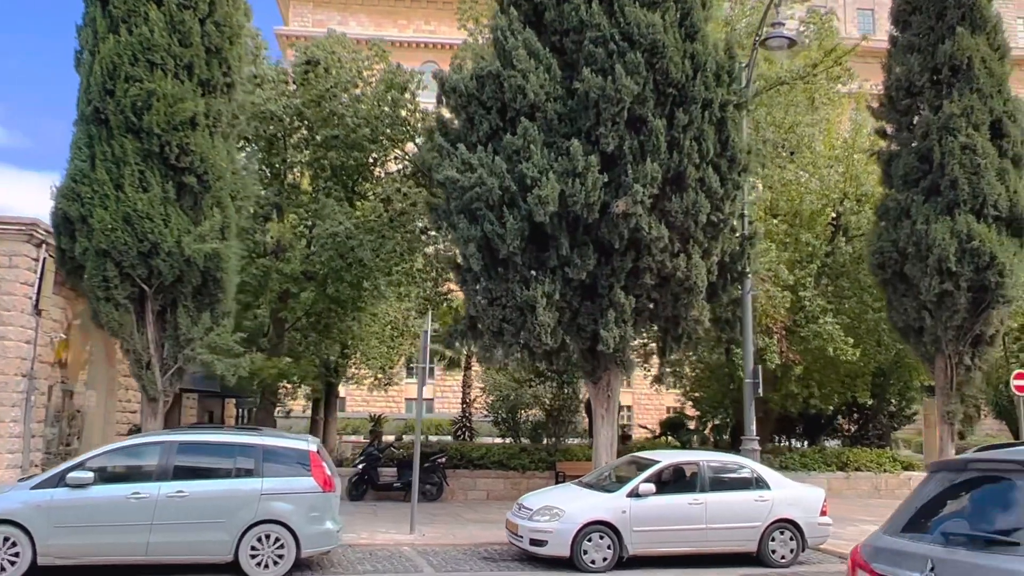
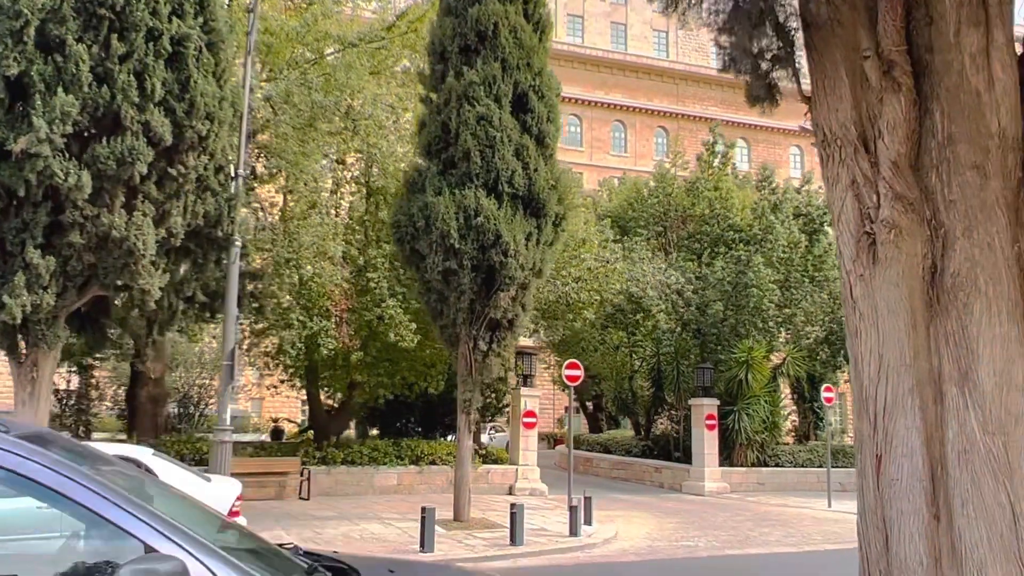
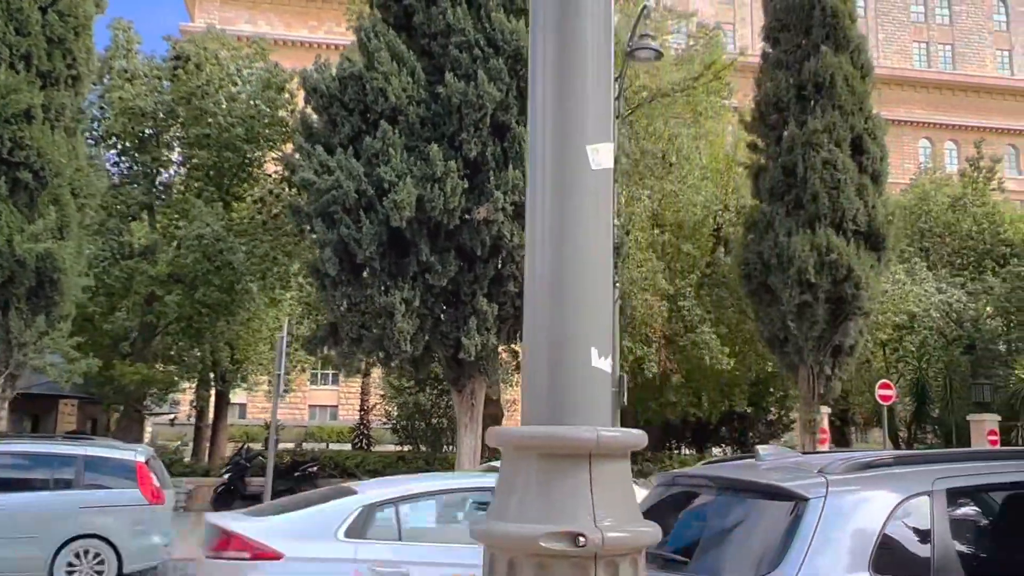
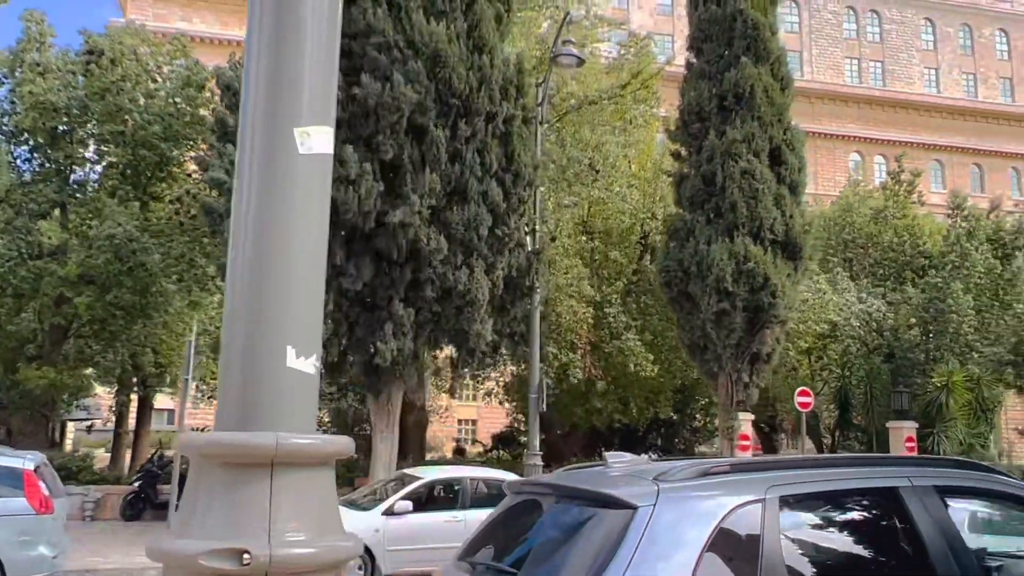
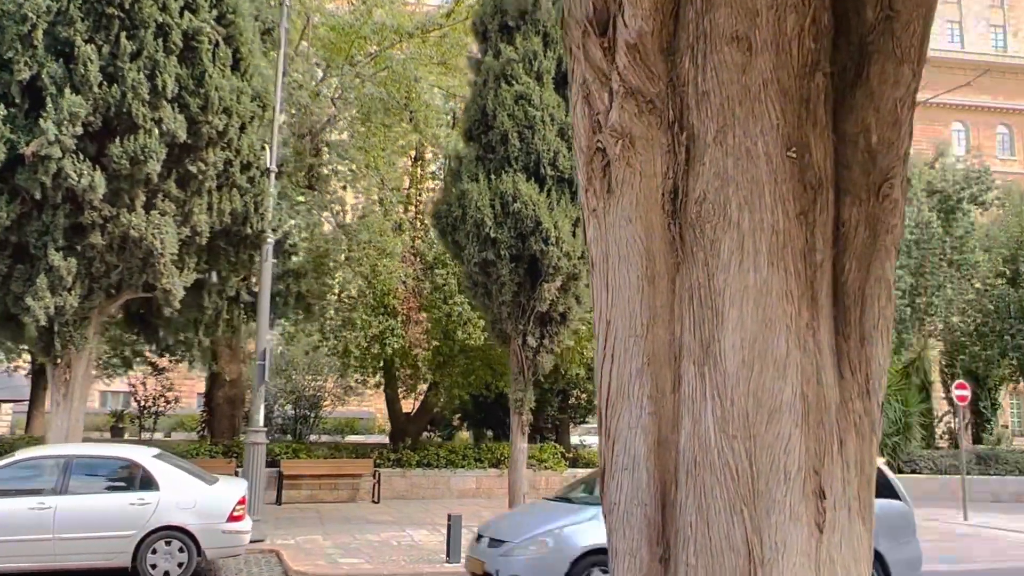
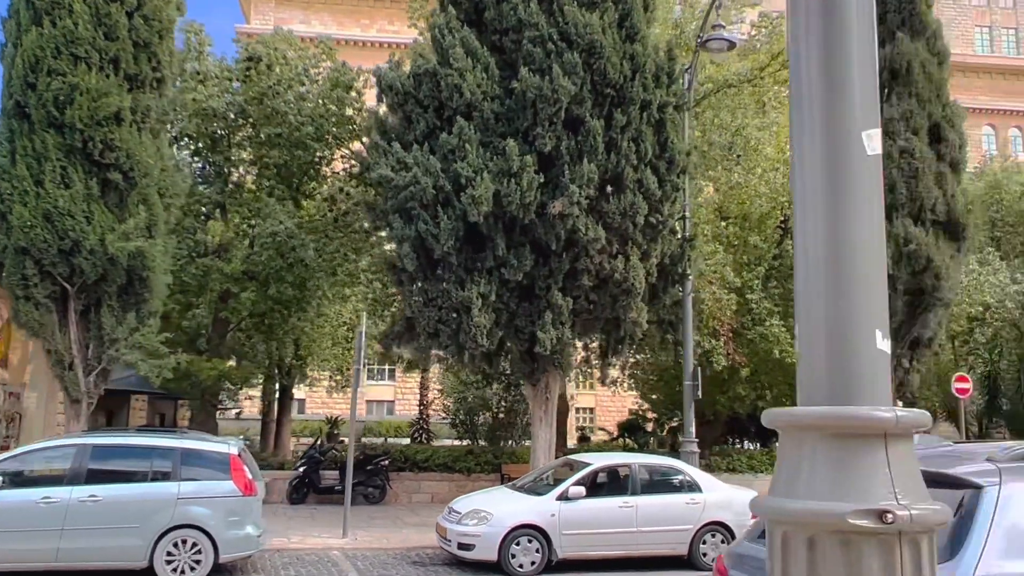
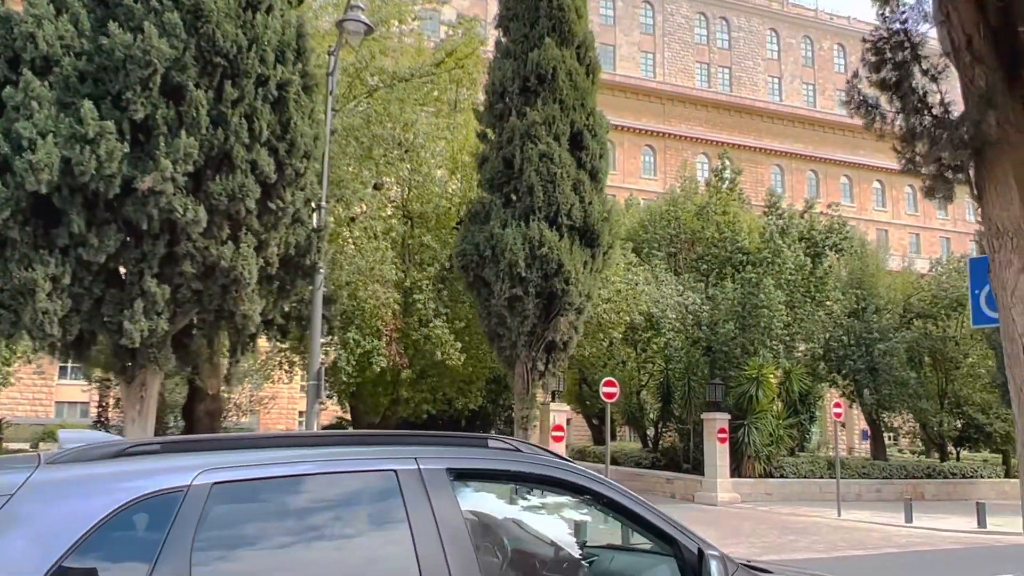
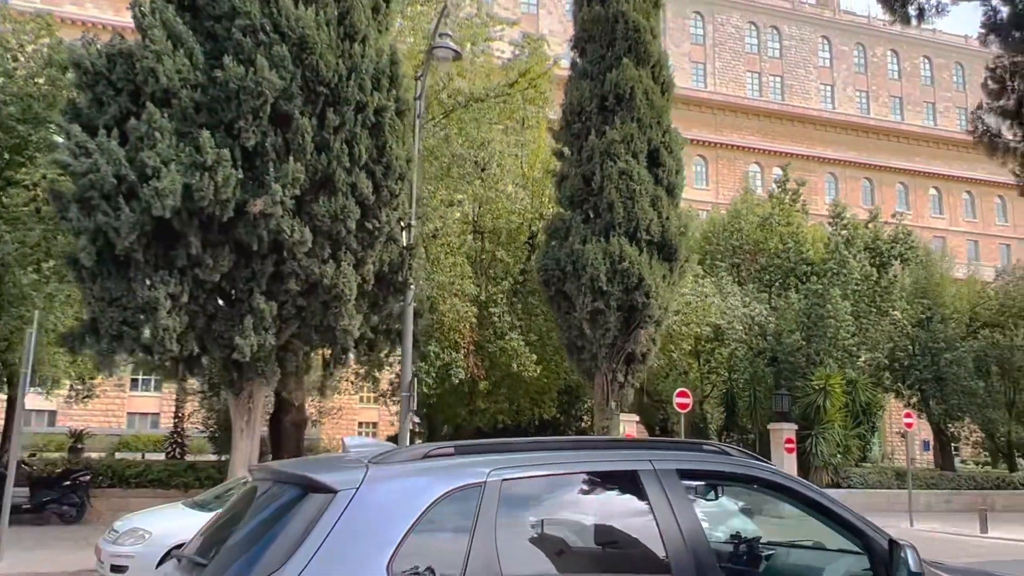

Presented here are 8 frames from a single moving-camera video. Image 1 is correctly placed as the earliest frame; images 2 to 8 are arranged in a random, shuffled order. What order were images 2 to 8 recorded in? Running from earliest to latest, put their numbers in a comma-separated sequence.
6, 3, 4, 8, 7, 2, 5
